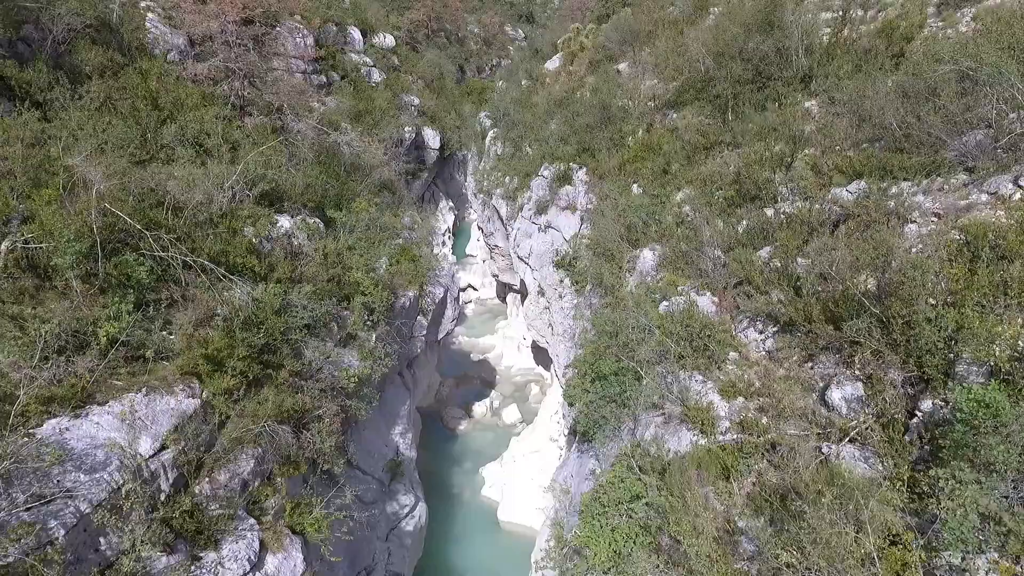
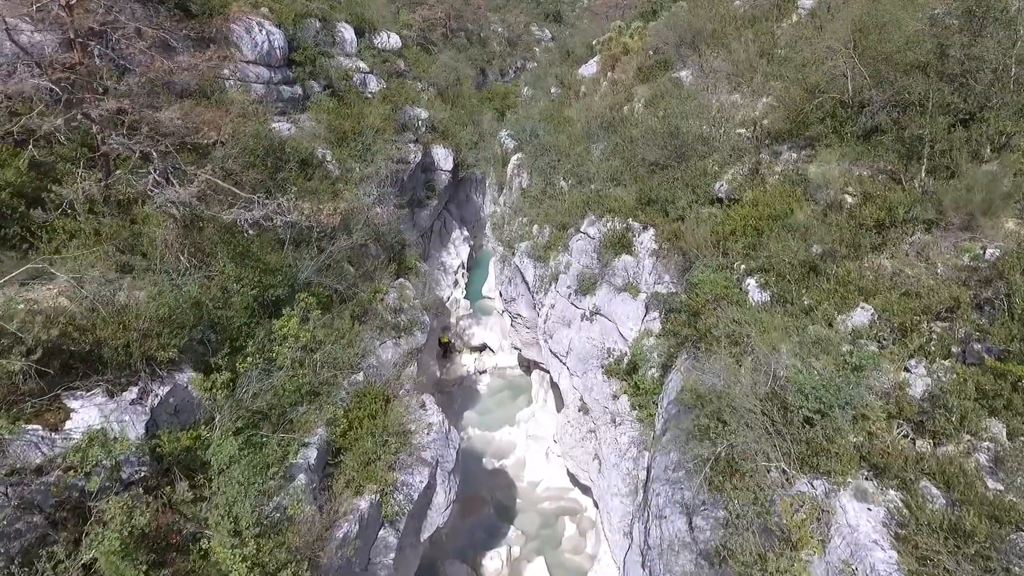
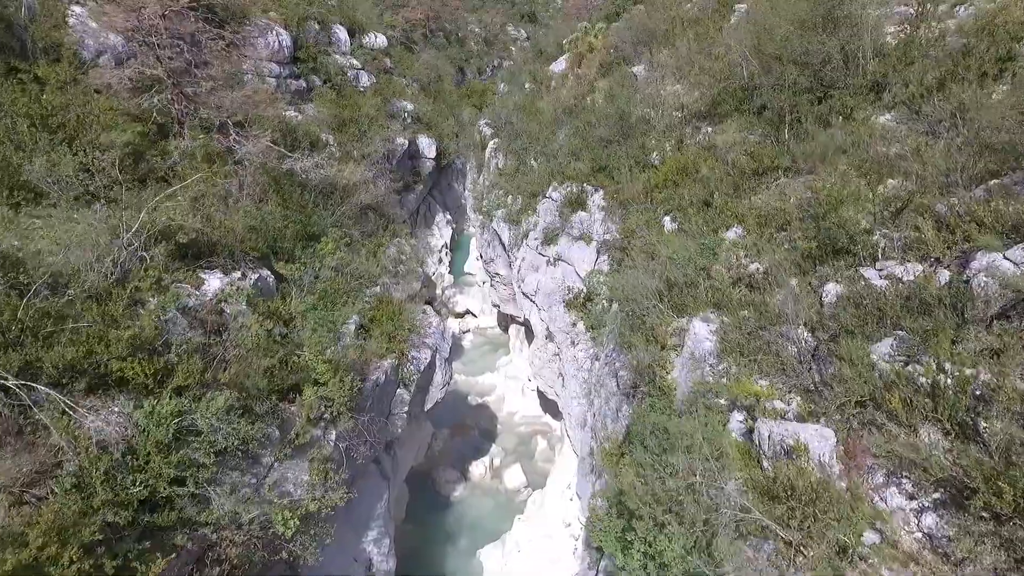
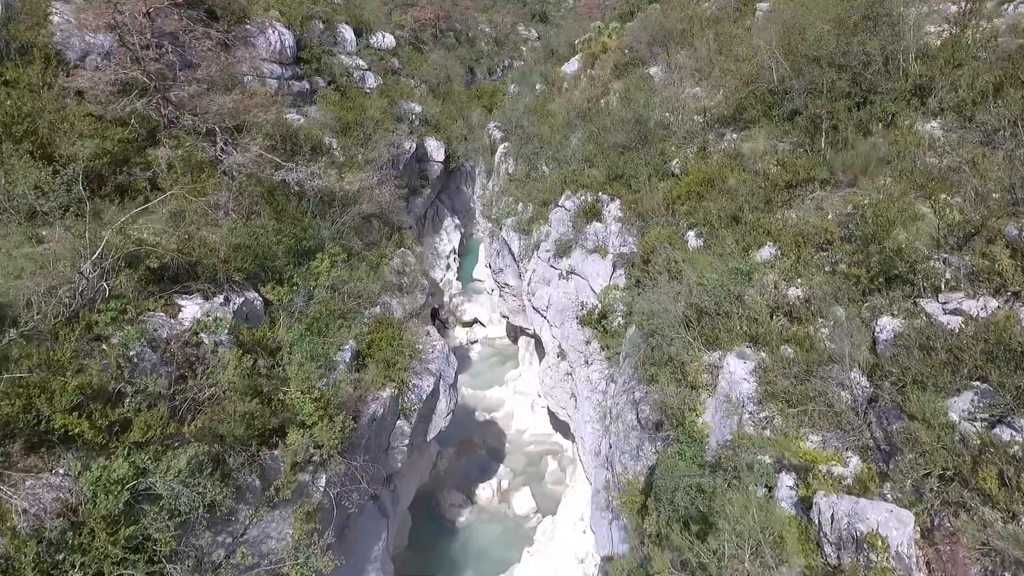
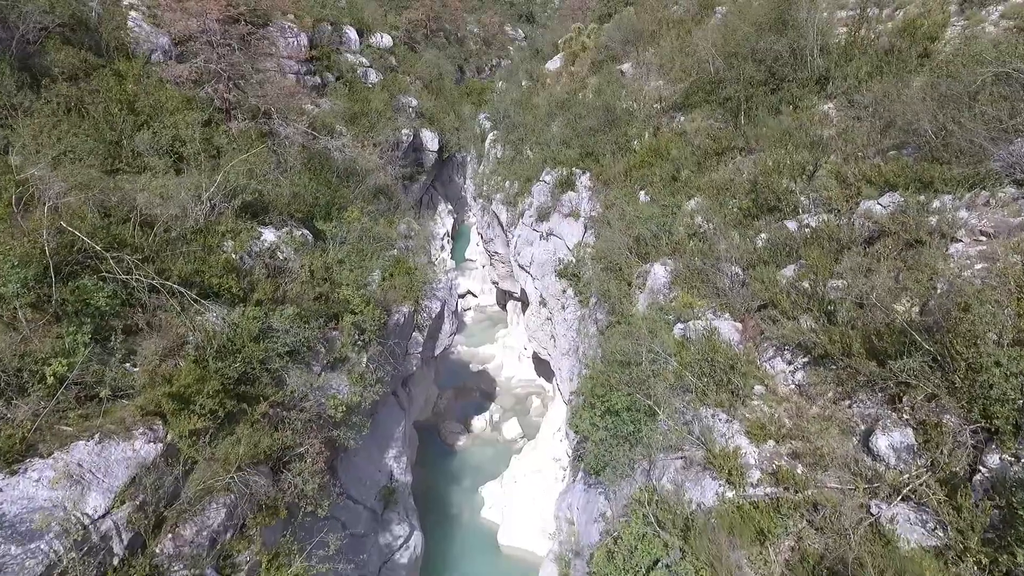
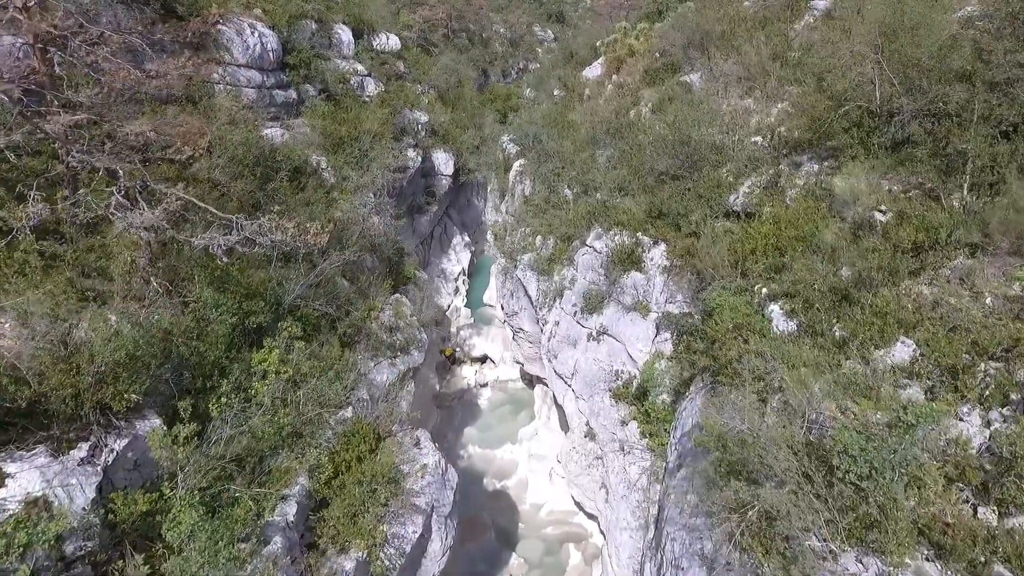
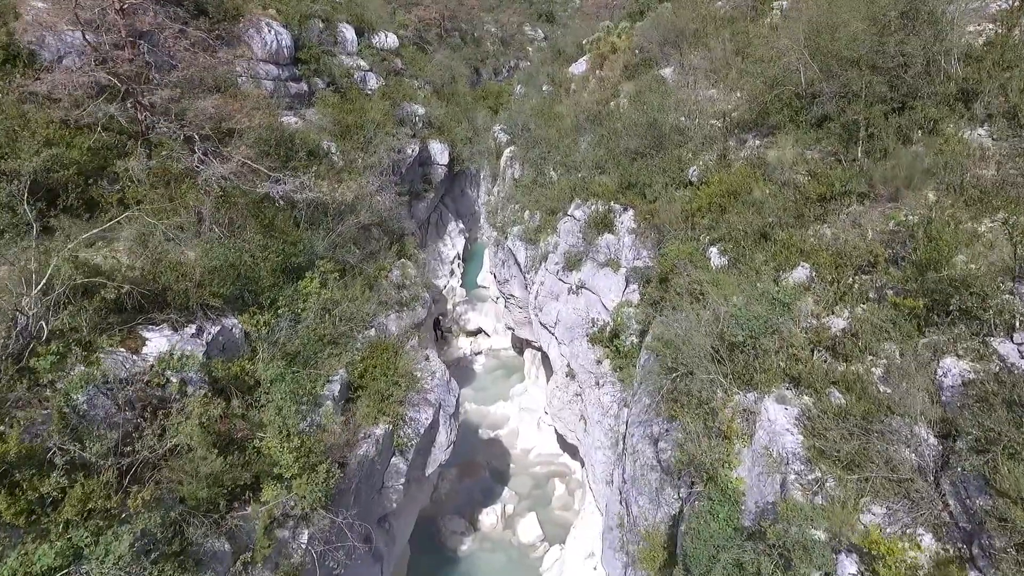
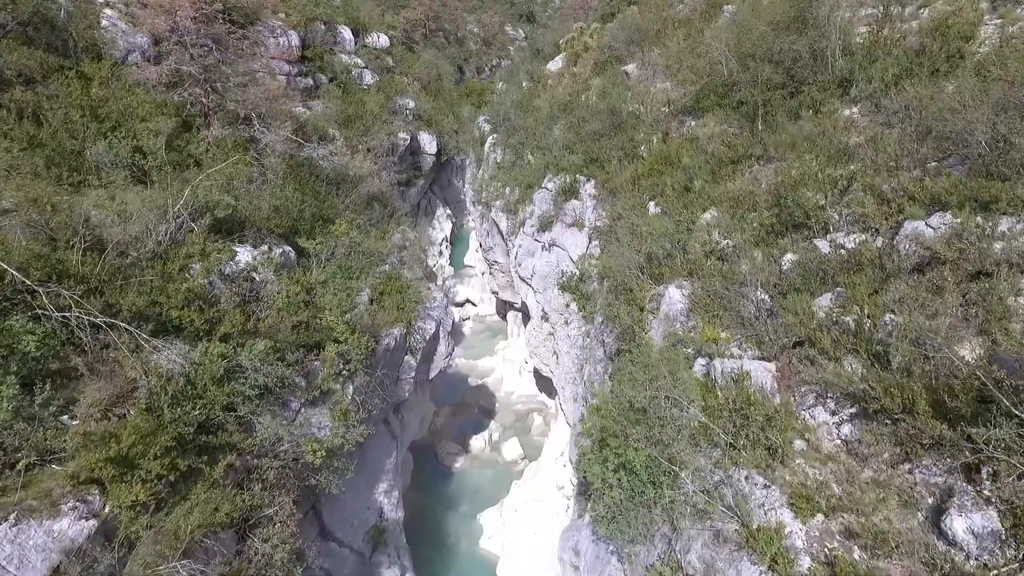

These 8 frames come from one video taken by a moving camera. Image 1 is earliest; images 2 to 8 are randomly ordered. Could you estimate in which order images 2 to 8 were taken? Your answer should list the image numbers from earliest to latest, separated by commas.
5, 8, 3, 4, 7, 2, 6
